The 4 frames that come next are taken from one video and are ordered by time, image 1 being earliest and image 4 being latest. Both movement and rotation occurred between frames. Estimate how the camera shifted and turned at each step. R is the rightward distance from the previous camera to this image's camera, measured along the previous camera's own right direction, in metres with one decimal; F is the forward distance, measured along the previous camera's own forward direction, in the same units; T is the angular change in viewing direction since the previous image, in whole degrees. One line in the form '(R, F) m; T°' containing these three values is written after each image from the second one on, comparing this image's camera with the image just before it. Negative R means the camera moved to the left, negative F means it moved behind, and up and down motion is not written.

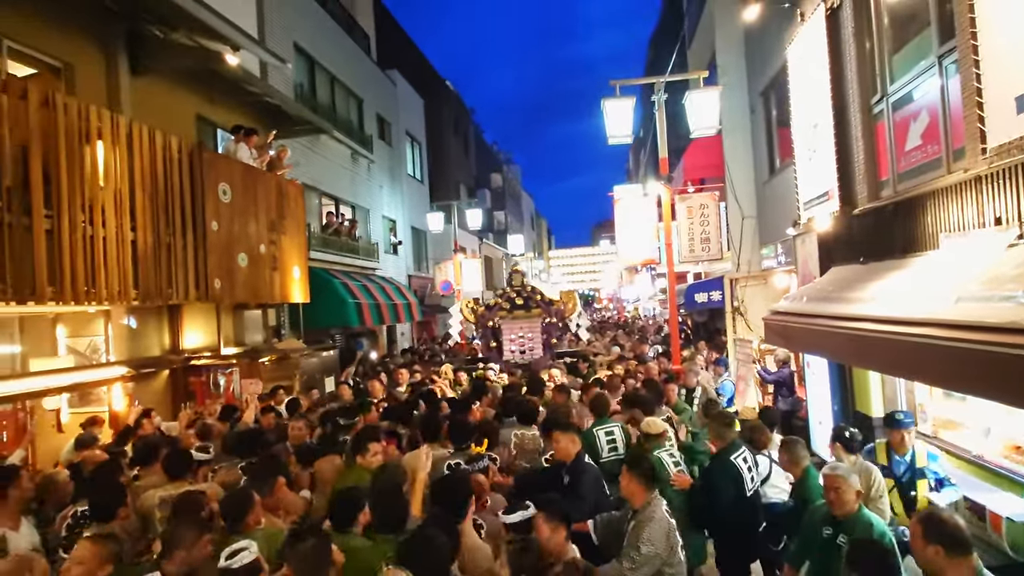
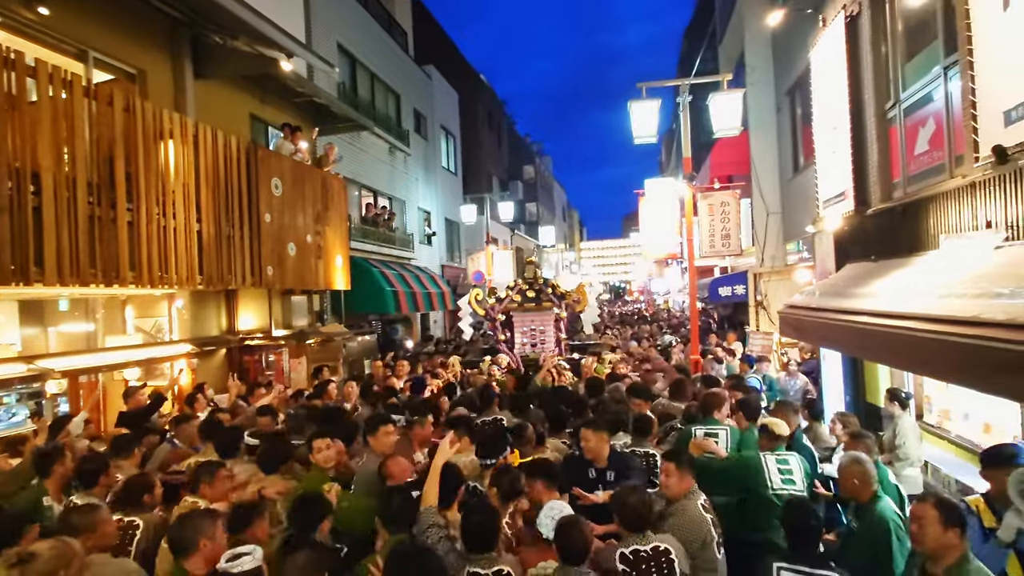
(+0.1, -0.7) m; -3°
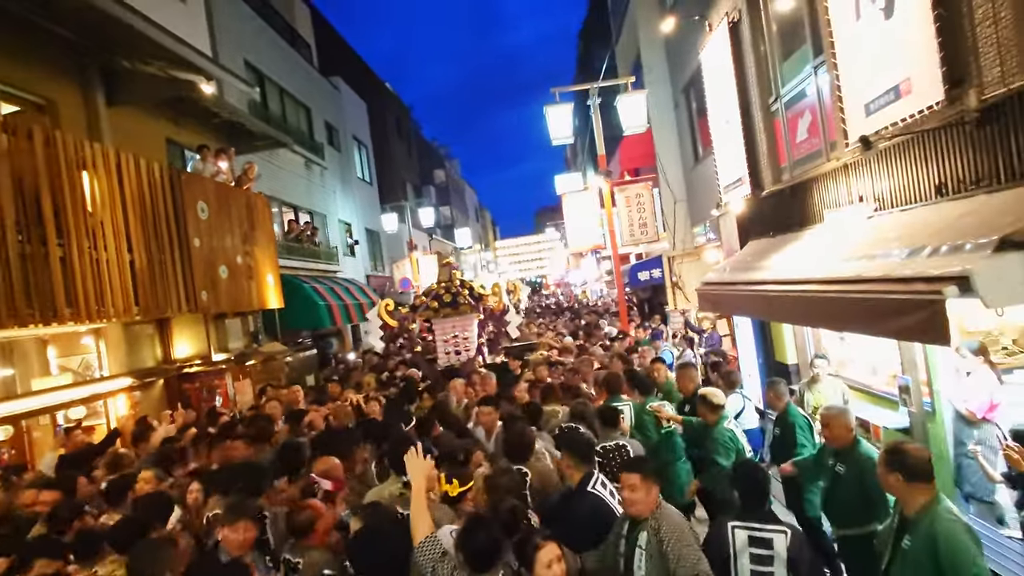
(-0.4, -0.5) m; +8°
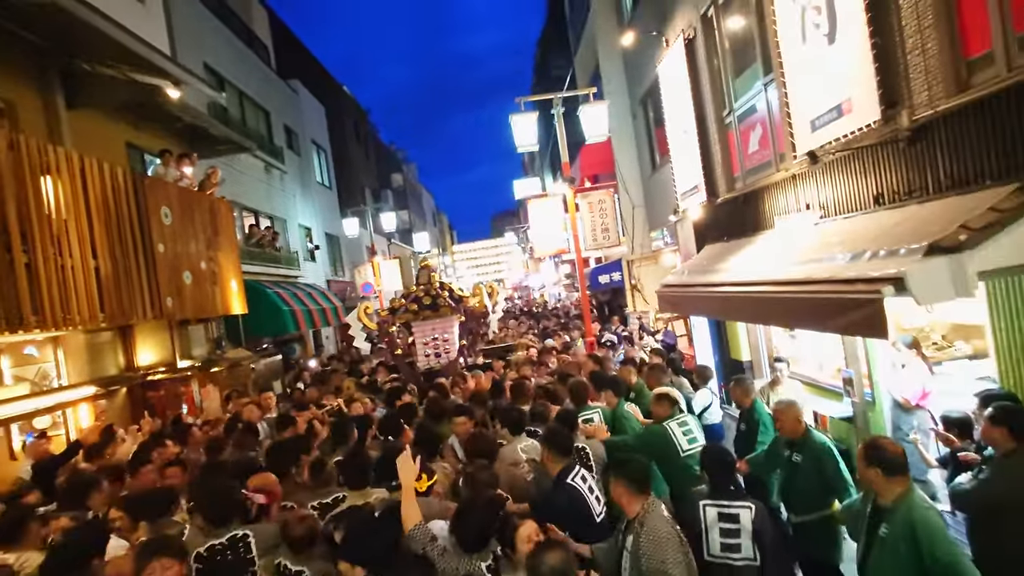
(-0.2, -0.3) m; +4°
